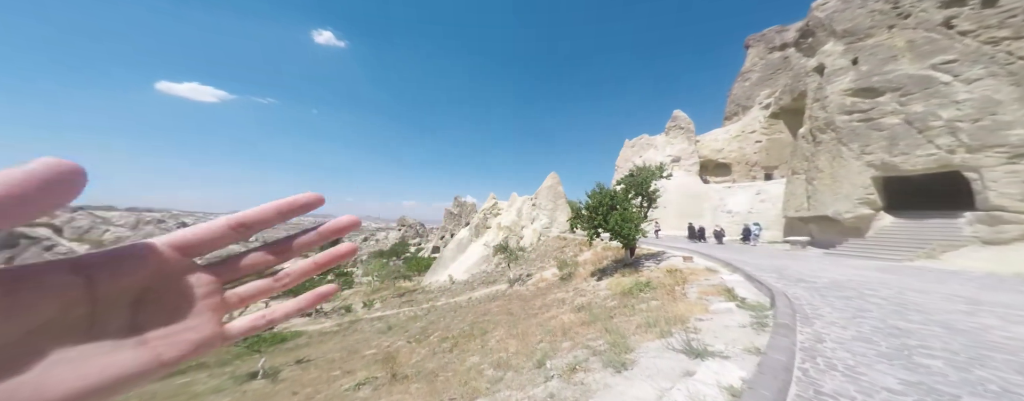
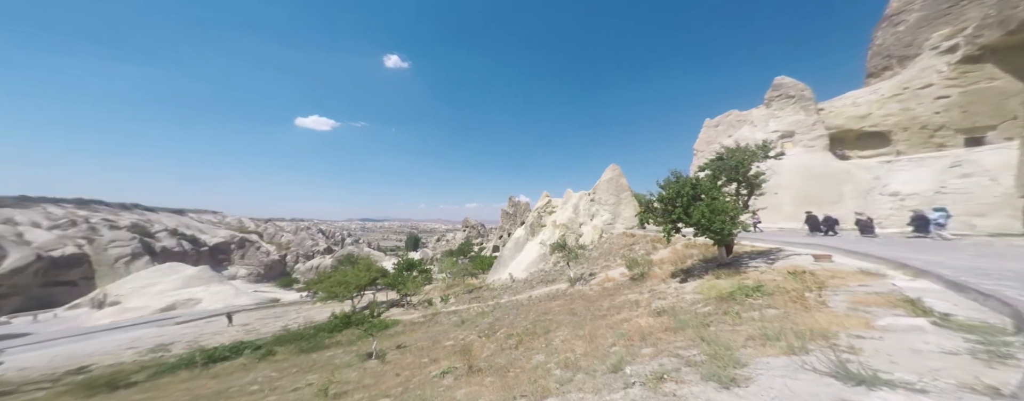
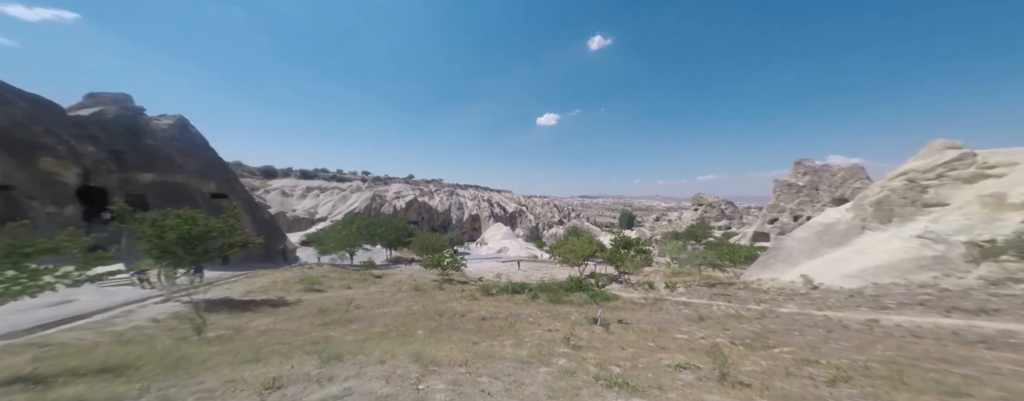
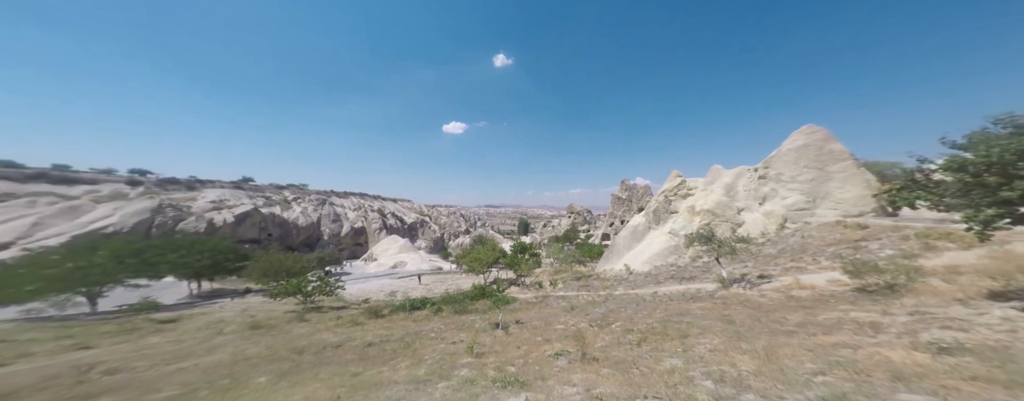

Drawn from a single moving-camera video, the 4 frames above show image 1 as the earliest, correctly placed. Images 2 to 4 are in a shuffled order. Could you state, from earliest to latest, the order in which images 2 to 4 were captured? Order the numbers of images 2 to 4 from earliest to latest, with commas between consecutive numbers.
2, 4, 3
